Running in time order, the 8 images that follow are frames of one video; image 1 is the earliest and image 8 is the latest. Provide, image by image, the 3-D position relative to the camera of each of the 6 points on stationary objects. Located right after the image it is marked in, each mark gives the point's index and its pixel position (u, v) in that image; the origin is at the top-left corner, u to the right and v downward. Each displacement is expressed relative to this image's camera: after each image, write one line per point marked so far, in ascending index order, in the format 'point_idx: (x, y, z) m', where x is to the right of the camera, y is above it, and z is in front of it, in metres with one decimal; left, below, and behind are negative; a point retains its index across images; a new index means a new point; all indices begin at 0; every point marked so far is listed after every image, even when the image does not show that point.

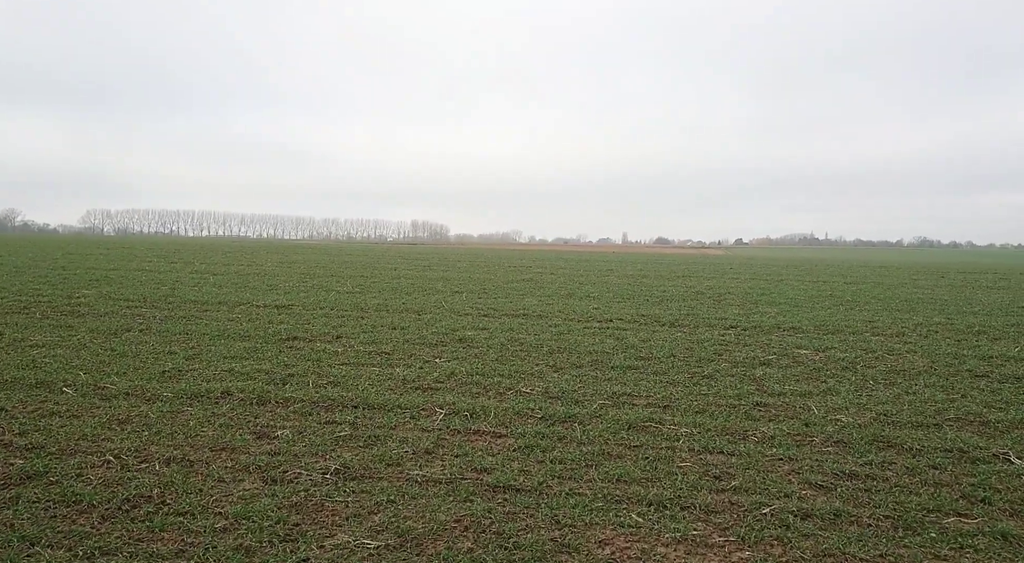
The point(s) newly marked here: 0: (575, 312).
0: (+1.5, -0.7, +16.3) m
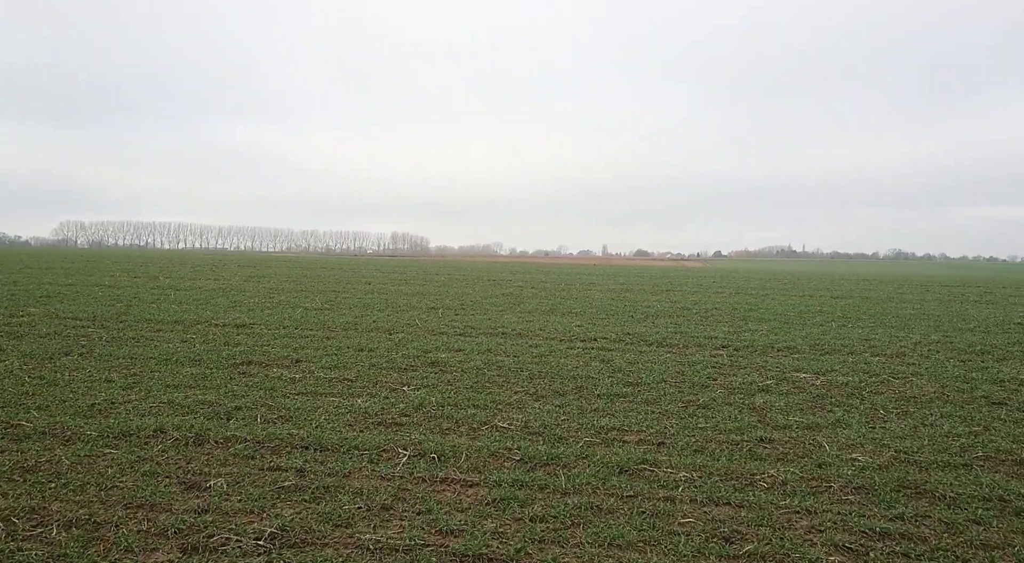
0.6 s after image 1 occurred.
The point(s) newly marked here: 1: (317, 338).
0: (+1.0, -1.1, +15.4) m
1: (-4.0, -1.2, +13.8) m
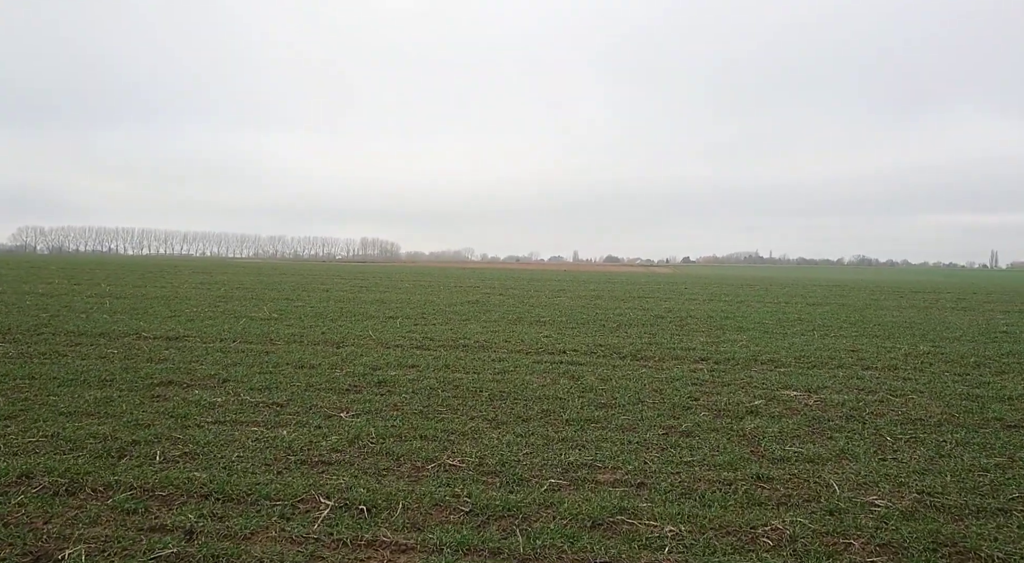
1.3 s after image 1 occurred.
0: (+0.2, -1.3, +14.2) m
1: (-4.7, -1.3, +12.4) m
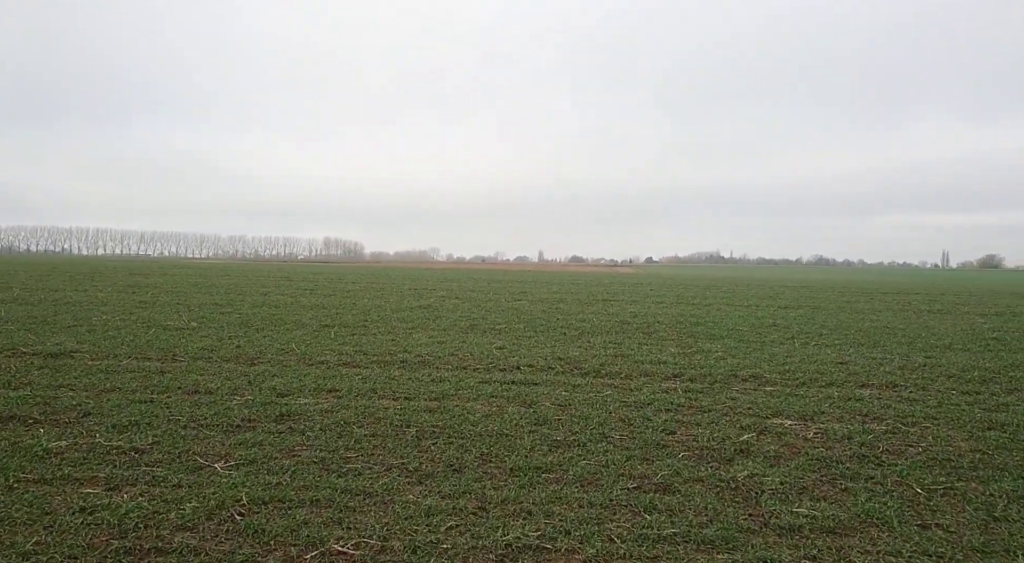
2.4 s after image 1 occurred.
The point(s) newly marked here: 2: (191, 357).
0: (-0.8, -1.4, +12.3) m
1: (-5.6, -1.4, +10.3) m
2: (-5.7, -1.3, +12.1) m
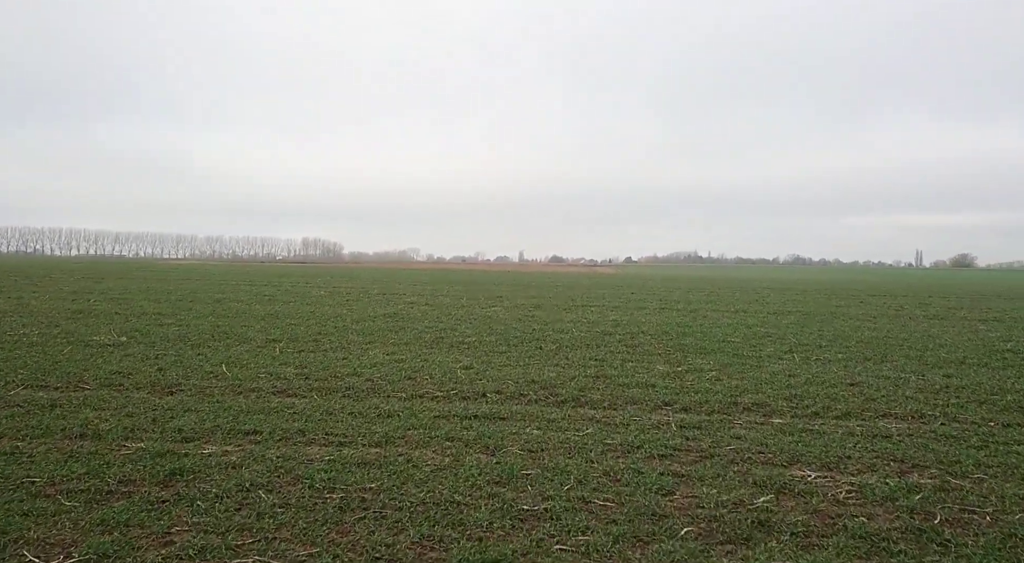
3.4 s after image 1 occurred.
0: (-1.3, -1.6, +10.6) m
1: (-6.0, -1.6, +8.5) m
2: (-6.2, -1.5, +10.2) m
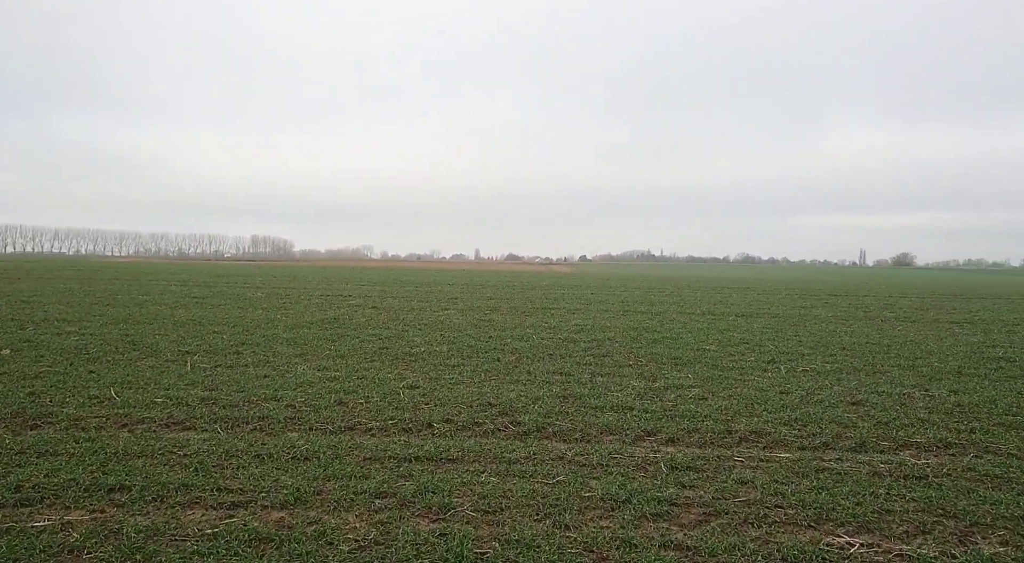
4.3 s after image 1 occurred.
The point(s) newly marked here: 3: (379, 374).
0: (-1.9, -1.6, +8.8) m
1: (-6.5, -1.7, +6.4) m
2: (-6.8, -1.6, +8.1) m
3: (-2.2, -1.5, +11.1) m
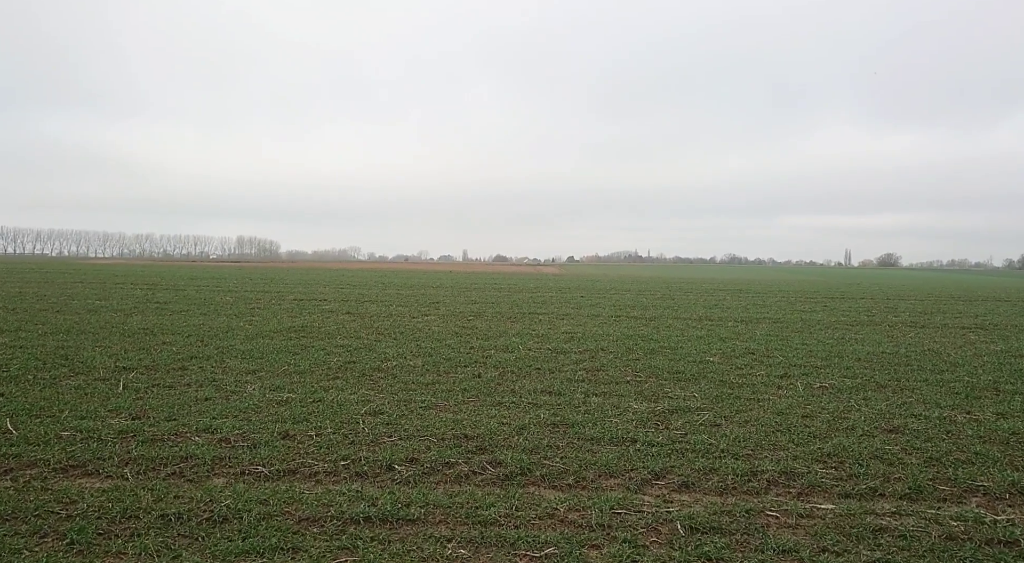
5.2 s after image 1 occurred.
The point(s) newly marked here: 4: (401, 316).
0: (-2.2, -1.7, +7.3) m
1: (-6.7, -1.8, +4.8) m
2: (-7.0, -1.7, +6.5) m
3: (-2.4, -1.6, +9.6) m
4: (-3.3, -1.0, +20.0) m
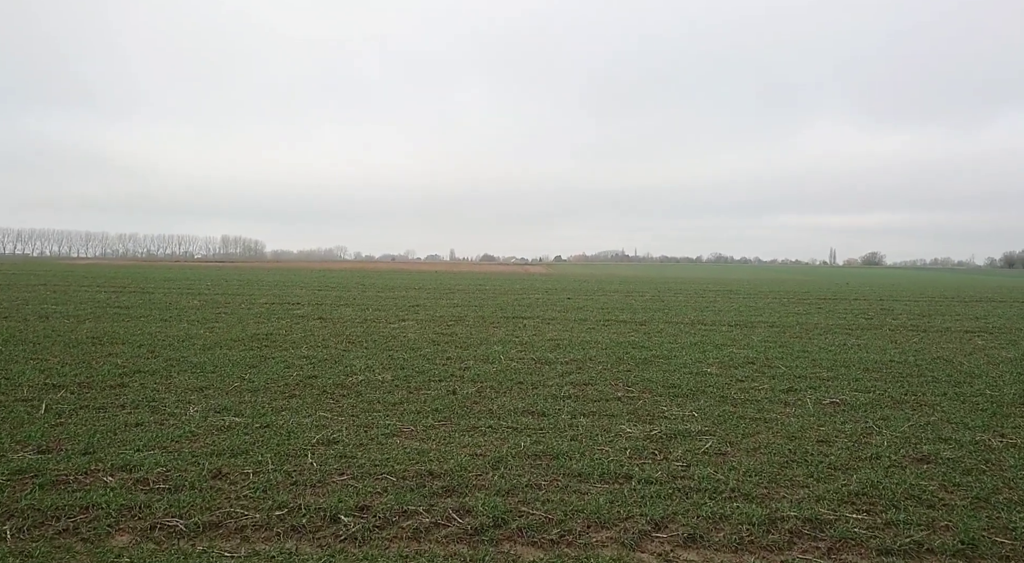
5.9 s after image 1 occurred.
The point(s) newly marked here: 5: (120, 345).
0: (-2.4, -1.8, +6.2) m
1: (-6.9, -1.9, +3.5) m
2: (-7.2, -1.8, +5.3) m
3: (-2.7, -1.7, +8.5) m
4: (-3.8, -1.1, +18.8) m
5: (-8.0, -1.3, +14.0) m
